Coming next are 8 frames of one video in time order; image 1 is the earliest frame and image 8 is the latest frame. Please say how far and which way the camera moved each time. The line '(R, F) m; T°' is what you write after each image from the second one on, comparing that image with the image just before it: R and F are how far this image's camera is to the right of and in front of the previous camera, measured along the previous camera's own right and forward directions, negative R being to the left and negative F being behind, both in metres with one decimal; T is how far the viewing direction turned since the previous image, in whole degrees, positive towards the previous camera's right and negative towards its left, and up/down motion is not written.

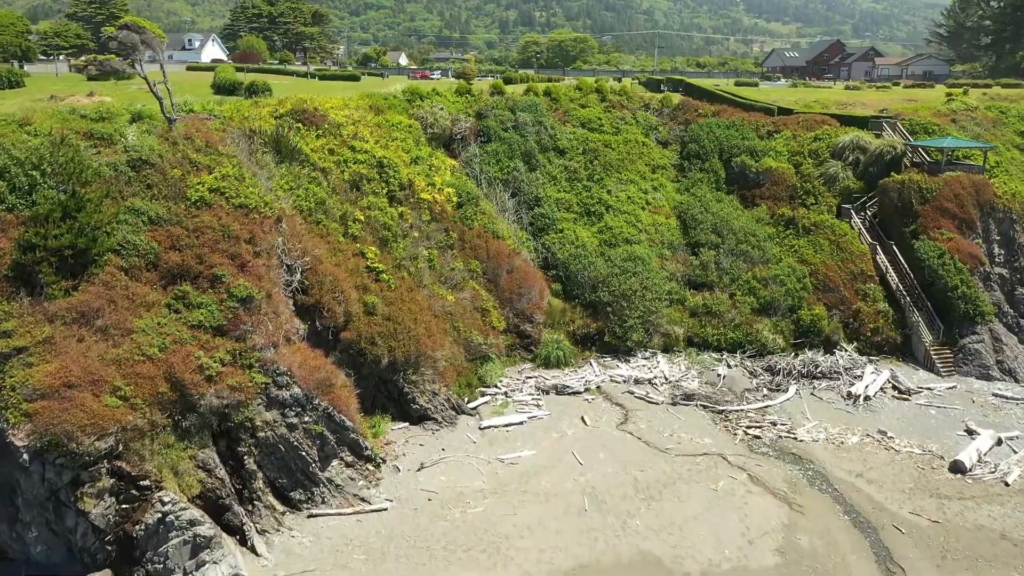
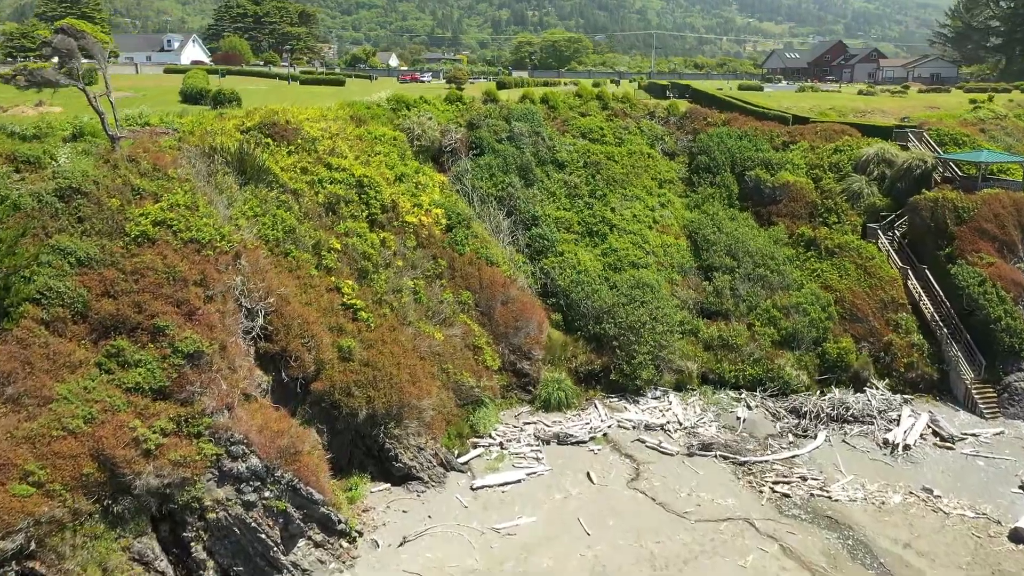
(-0.1, +2.1) m; 0°
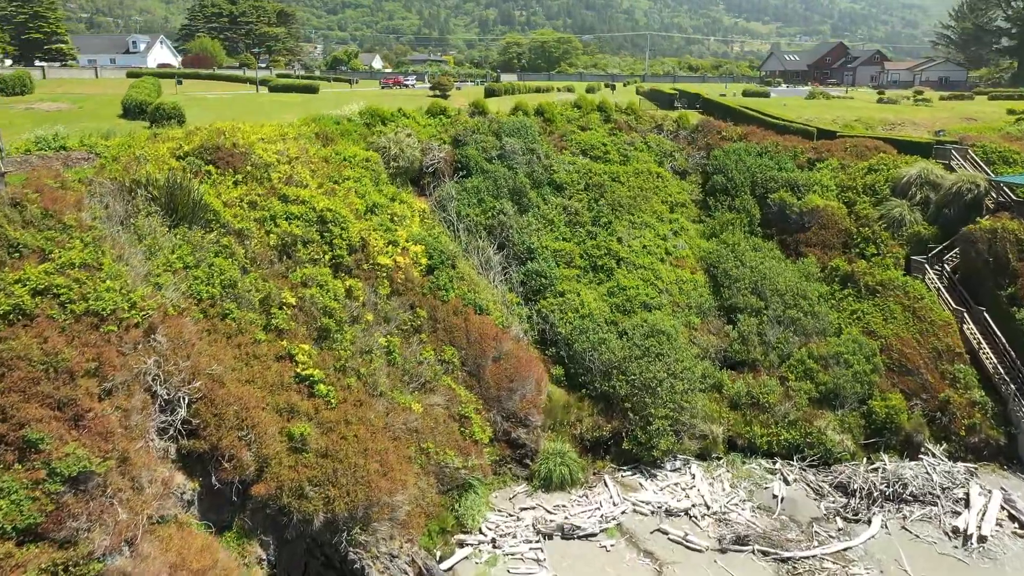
(-0.1, +3.0) m; +1°
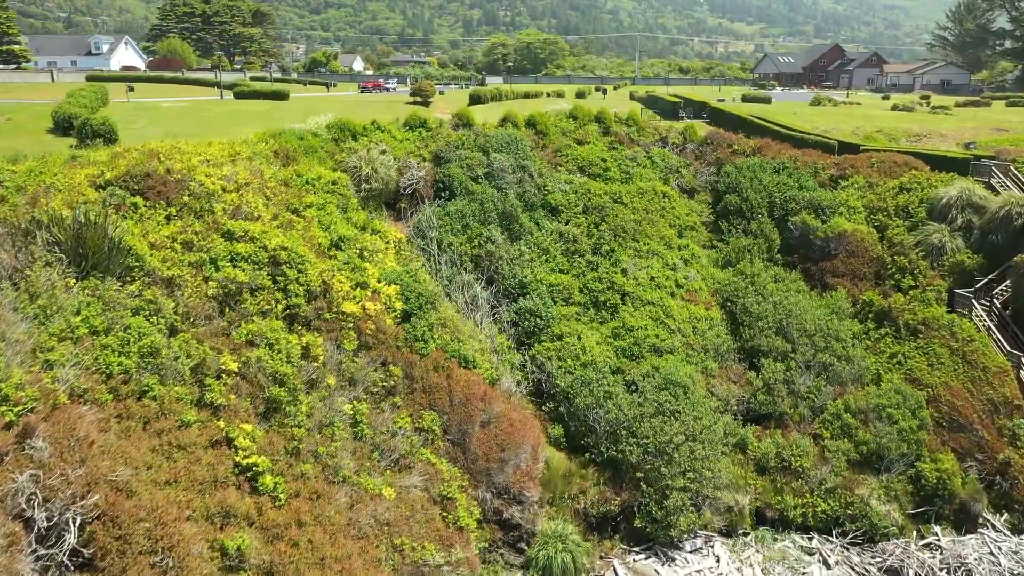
(-0.1, +2.4) m; +1°
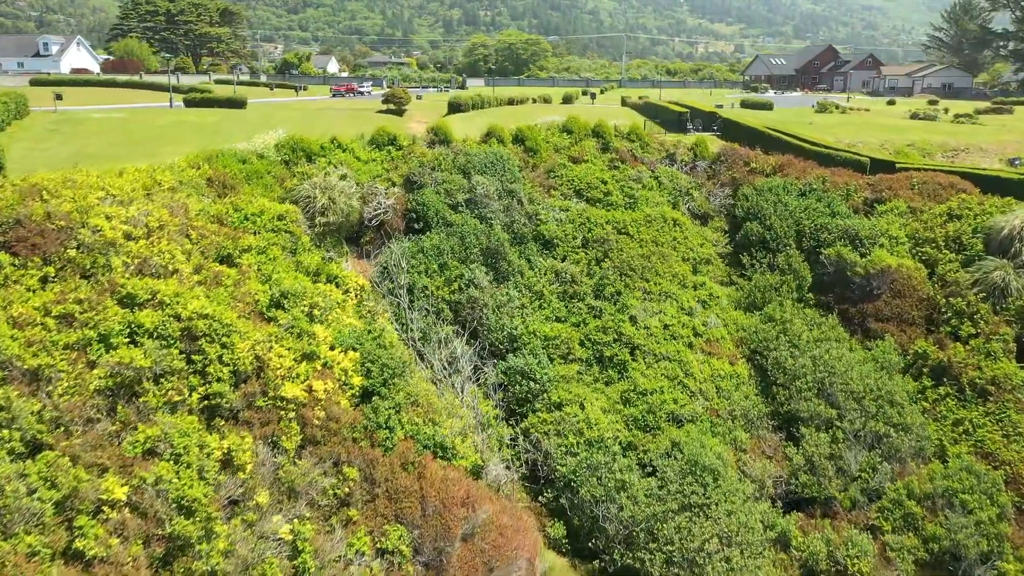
(-0.1, +2.9) m; +1°
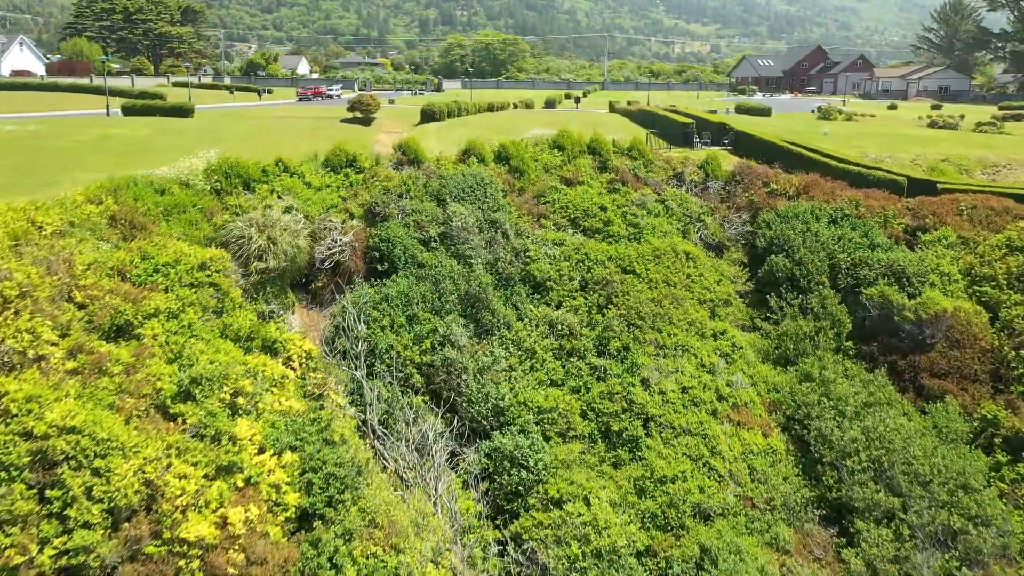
(-0.1, +2.7) m; +2°
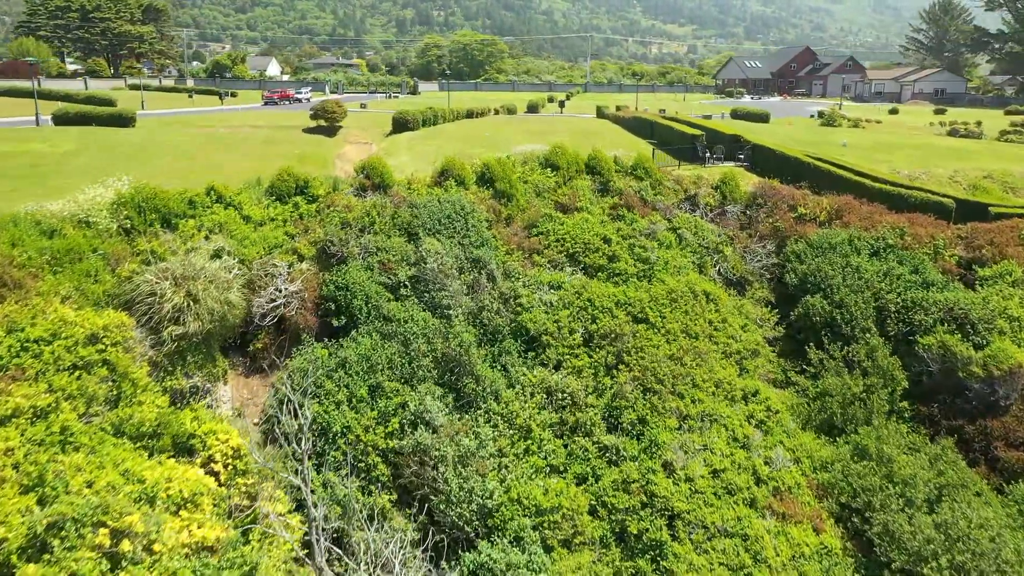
(-0.1, +2.4) m; +2°
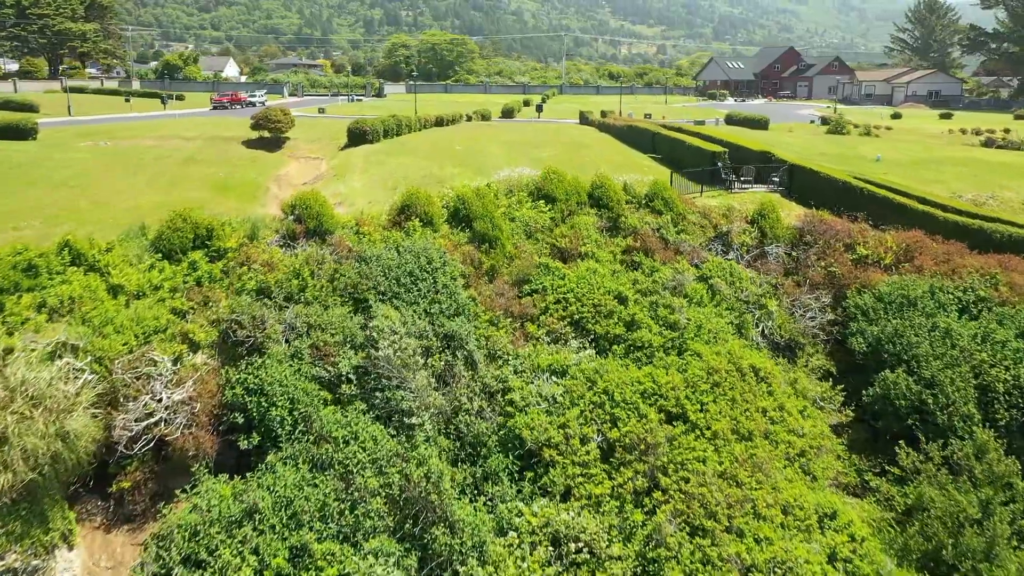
(-0.1, +3.1) m; +2°
